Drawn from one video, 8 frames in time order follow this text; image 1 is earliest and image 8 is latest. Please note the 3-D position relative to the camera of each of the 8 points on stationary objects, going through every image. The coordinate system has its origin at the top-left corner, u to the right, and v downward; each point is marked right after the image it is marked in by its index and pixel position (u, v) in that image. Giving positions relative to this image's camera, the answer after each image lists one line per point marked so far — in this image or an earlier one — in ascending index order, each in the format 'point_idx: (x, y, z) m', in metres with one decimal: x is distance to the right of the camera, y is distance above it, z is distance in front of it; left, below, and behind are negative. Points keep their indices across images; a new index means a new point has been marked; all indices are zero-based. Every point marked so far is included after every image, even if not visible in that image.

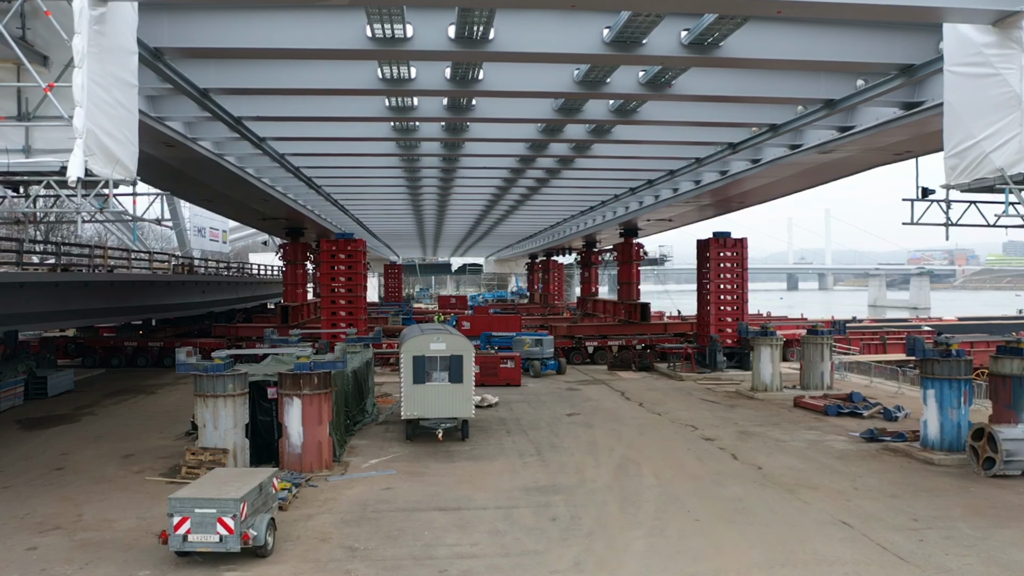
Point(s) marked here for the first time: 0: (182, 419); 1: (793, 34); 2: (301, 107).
0: (-7.0, -2.8, +18.4) m
1: (+3.5, +3.1, +10.7) m
2: (-3.4, +2.9, +13.9) m
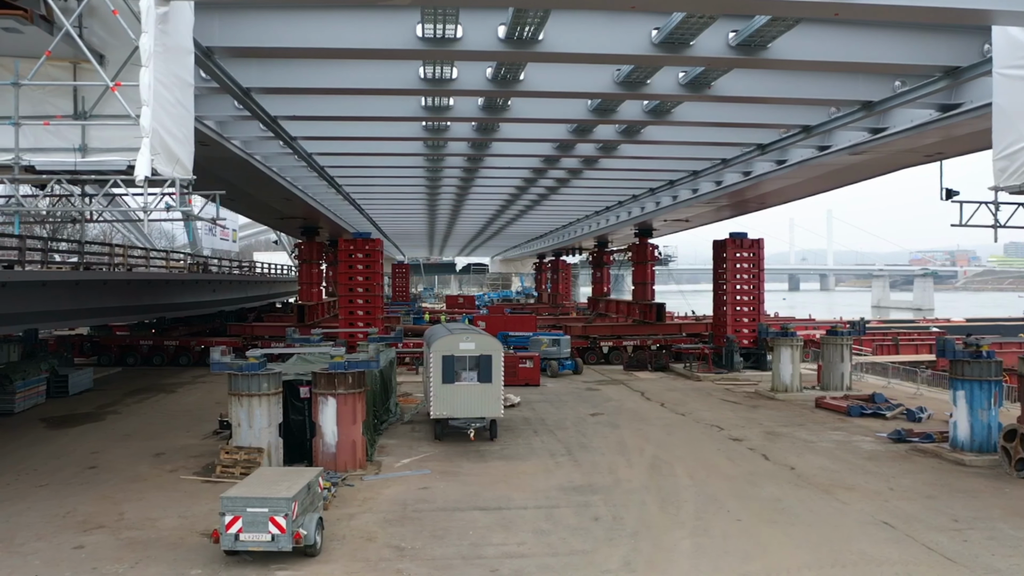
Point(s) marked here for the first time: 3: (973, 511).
0: (-6.4, -2.7, +18.4) m
1: (+4.0, +3.1, +10.8) m
2: (-2.8, +2.9, +13.9) m
3: (+6.3, -3.0, +11.9) m
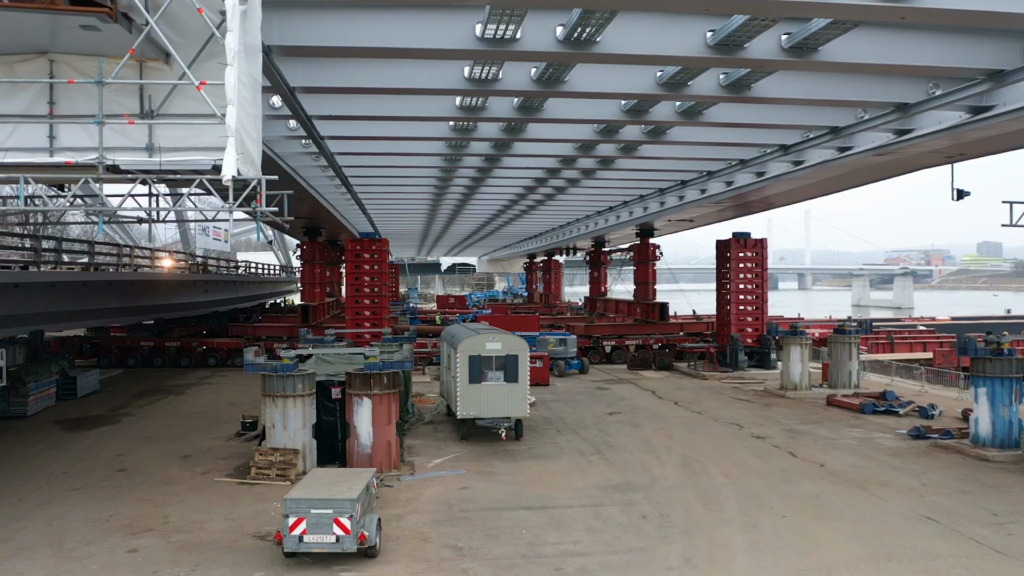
0: (-6.0, -2.7, +18.3) m
1: (+4.7, +3.1, +10.9) m
2: (-2.3, +2.9, +13.8) m
3: (+6.9, -3.0, +12.1) m
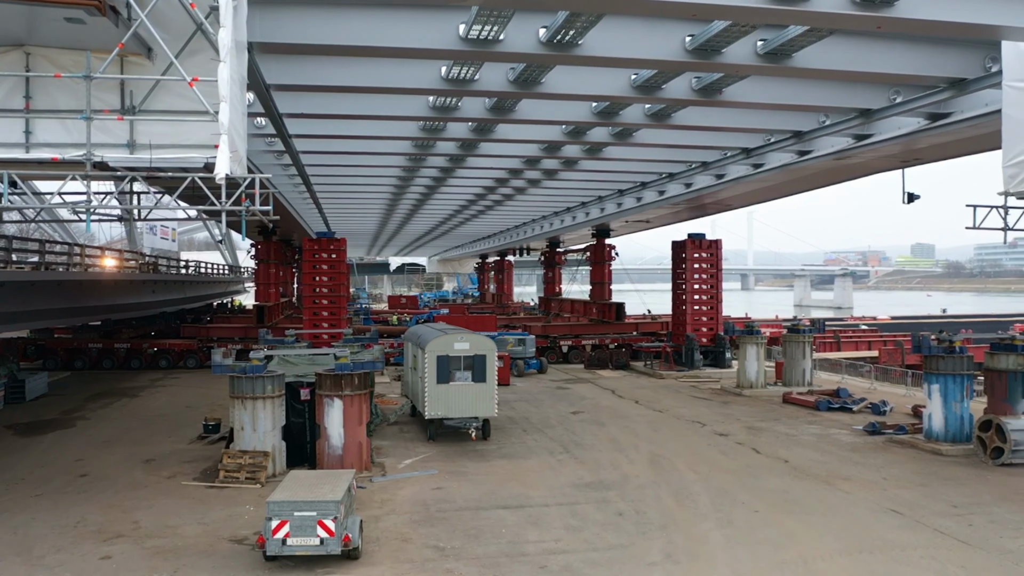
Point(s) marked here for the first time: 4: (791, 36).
0: (-6.7, -2.7, +17.9) m
1: (+4.4, +3.1, +11.3) m
2: (-2.7, +2.9, +13.7) m
3: (+6.6, -3.0, +12.6) m
4: (+3.3, +3.0, +10.4) m
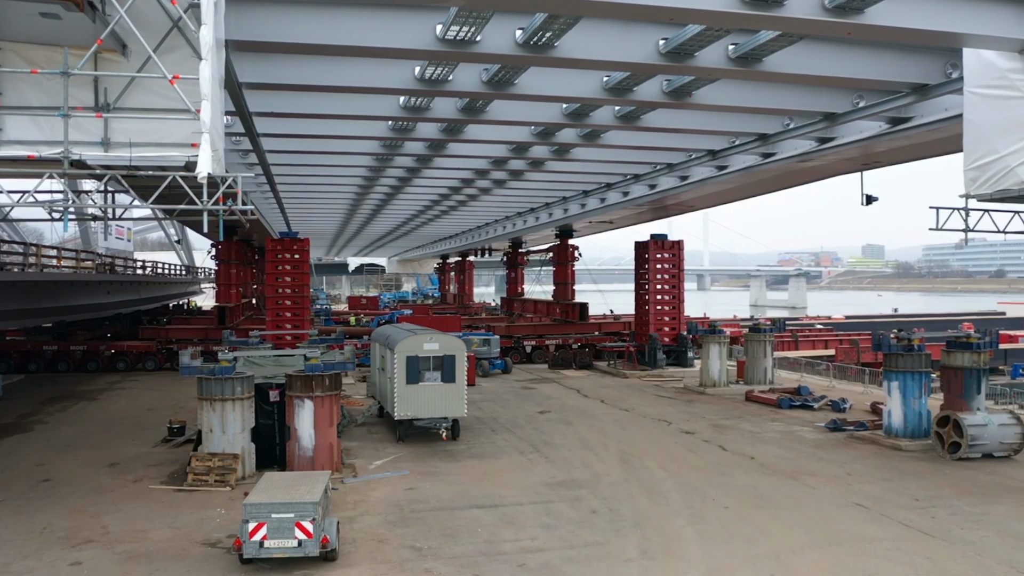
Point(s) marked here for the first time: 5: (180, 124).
0: (-7.4, -2.8, +17.6) m
1: (+4.1, +3.1, +11.5) m
2: (-3.1, +2.9, +13.6) m
3: (+6.2, -3.0, +13.0) m
4: (+3.0, +3.0, +10.6) m
5: (-3.9, +2.0, +10.4) m
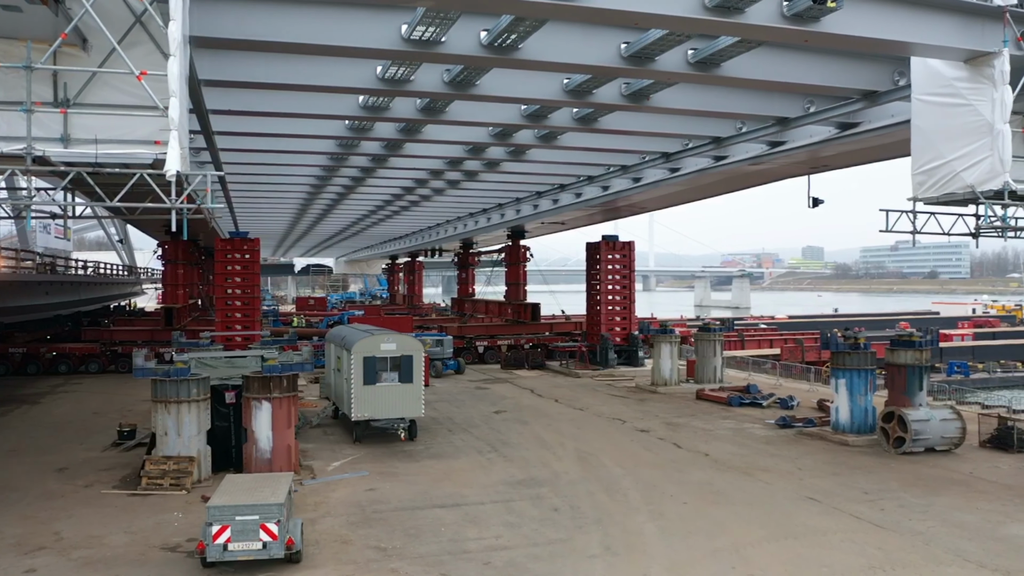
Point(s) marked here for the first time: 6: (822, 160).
0: (-8.2, -2.8, +17.2) m
1: (+3.6, +3.1, +11.9) m
2: (-3.7, +2.9, +13.5) m
3: (+5.6, -3.0, +13.4) m
4: (+2.6, +3.0, +10.8) m
5: (-4.3, +2.0, +10.2) m
6: (+6.0, +2.5, +16.8) m
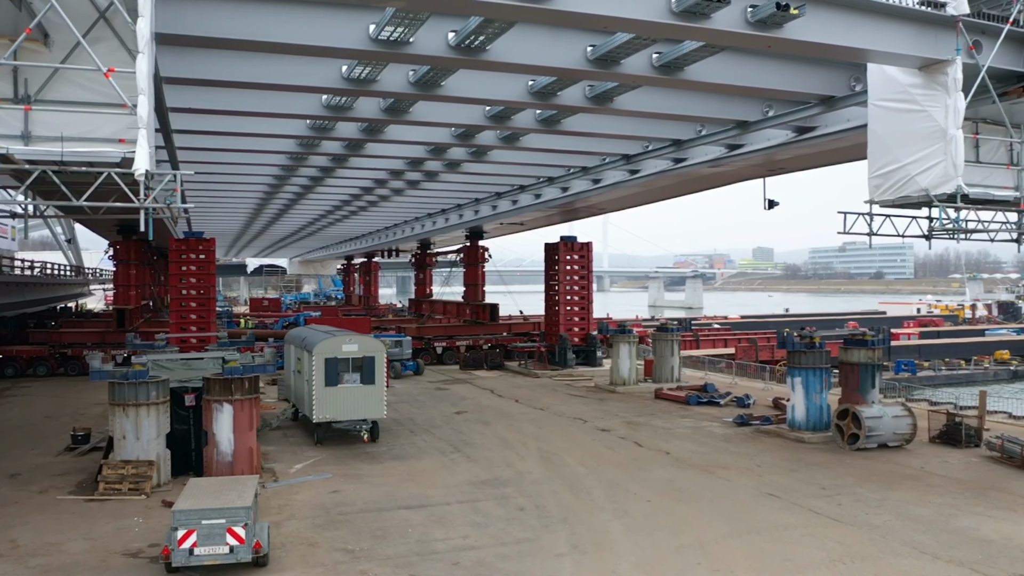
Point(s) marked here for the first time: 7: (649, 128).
0: (-8.9, -2.8, +16.8) m
1: (+3.1, +3.1, +12.1) m
2: (-4.3, +2.9, +13.3) m
3: (+5.0, -3.0, +13.7) m
4: (+2.2, +3.0, +11.0) m
5: (-4.7, +1.9, +10.0) m
6: (+5.2, +2.4, +17.2) m
7: (+2.5, +2.9, +16.0) m
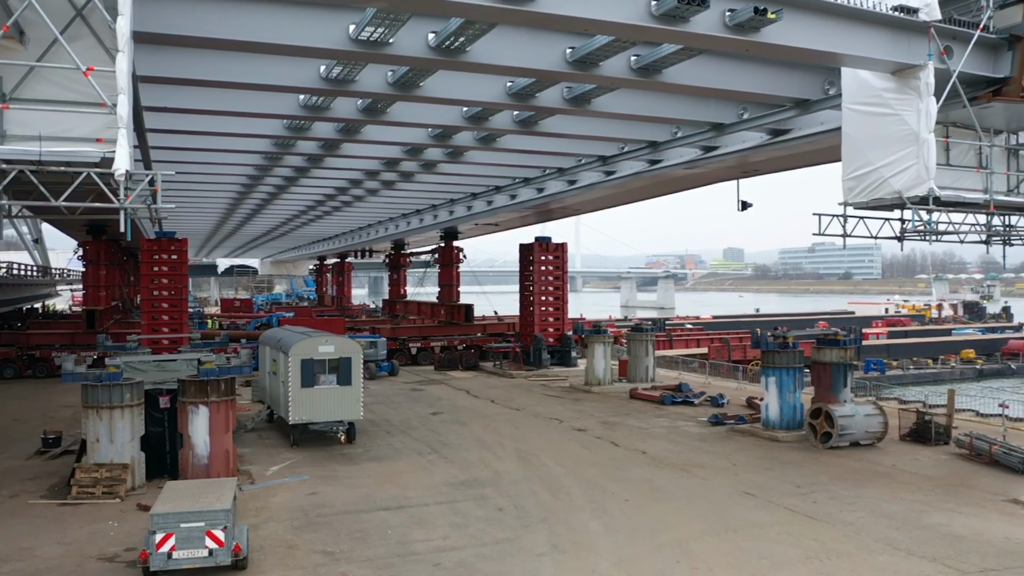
0: (-9.4, -2.8, +16.5) m
1: (+2.9, +3.1, +12.2) m
2: (-4.6, +2.9, +13.2) m
3: (+4.7, -3.0, +13.9) m
4: (+1.9, +3.0, +11.1) m
5: (-4.9, +1.9, +9.9) m
6: (+4.8, +2.4, +17.3) m
7: (+2.1, +2.9, +16.1) m
